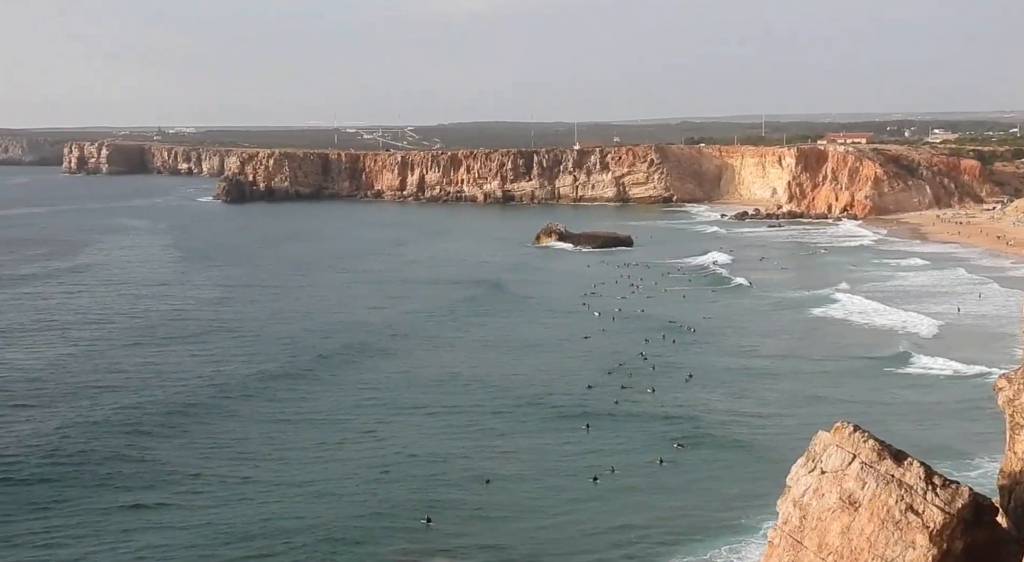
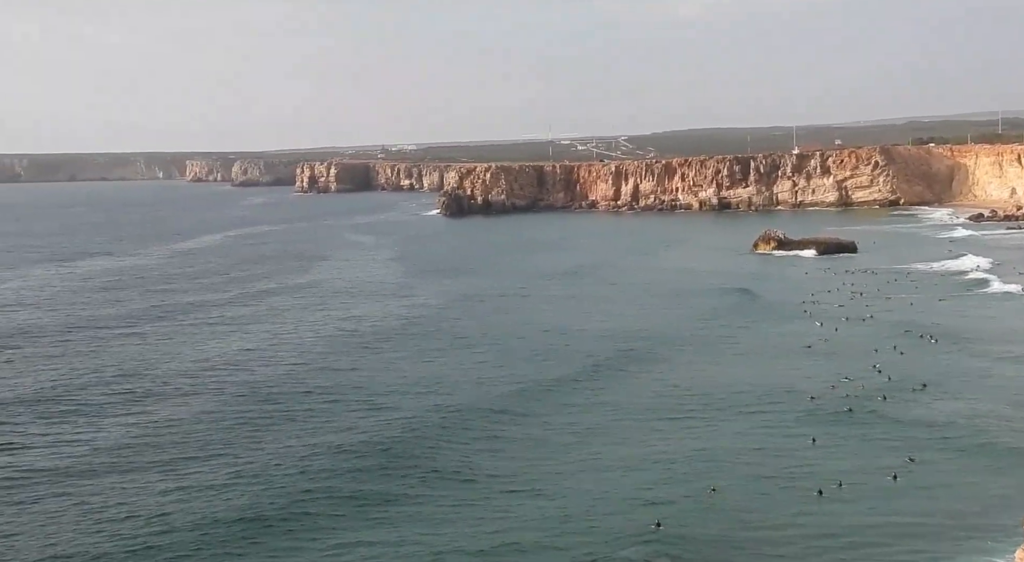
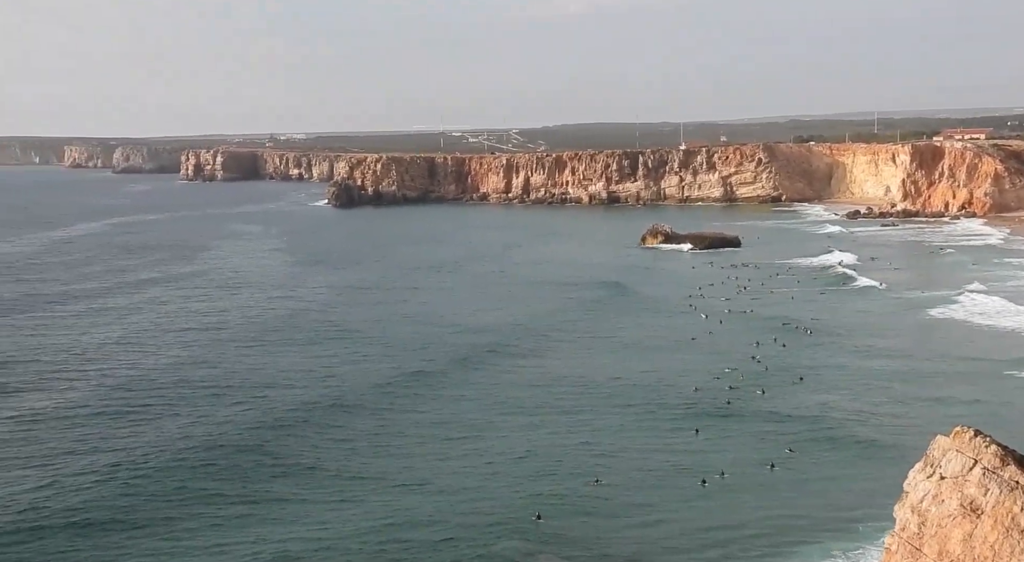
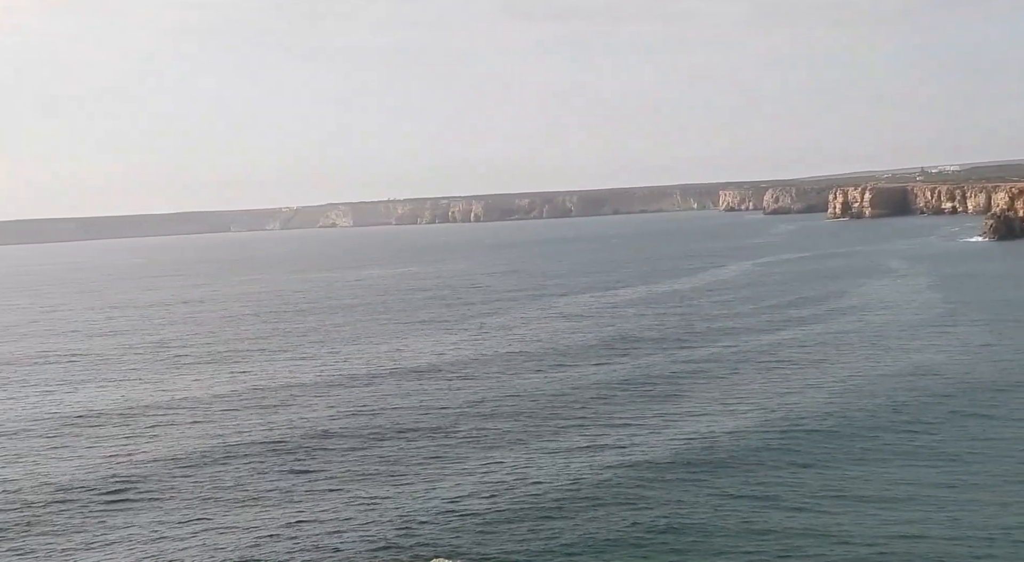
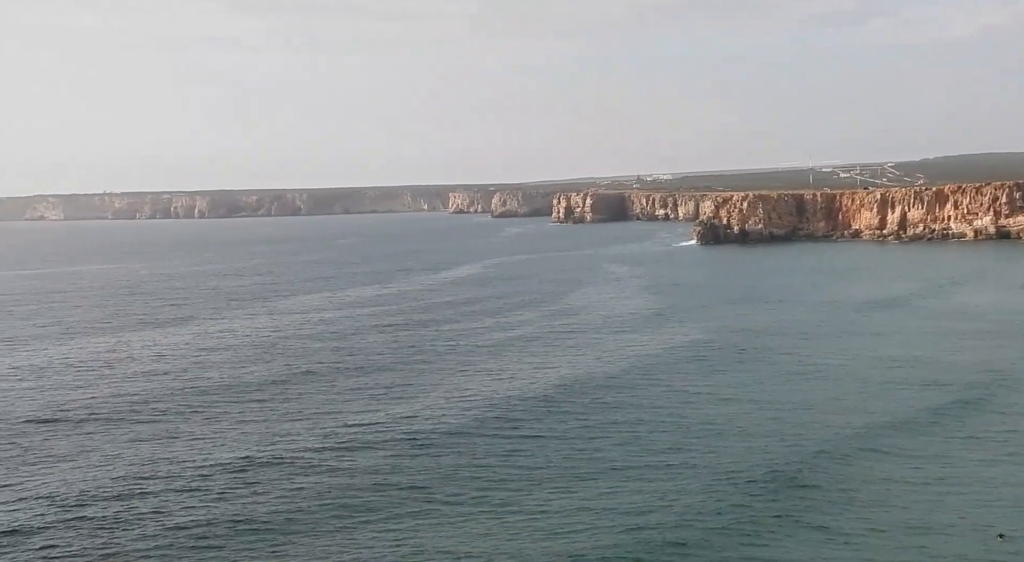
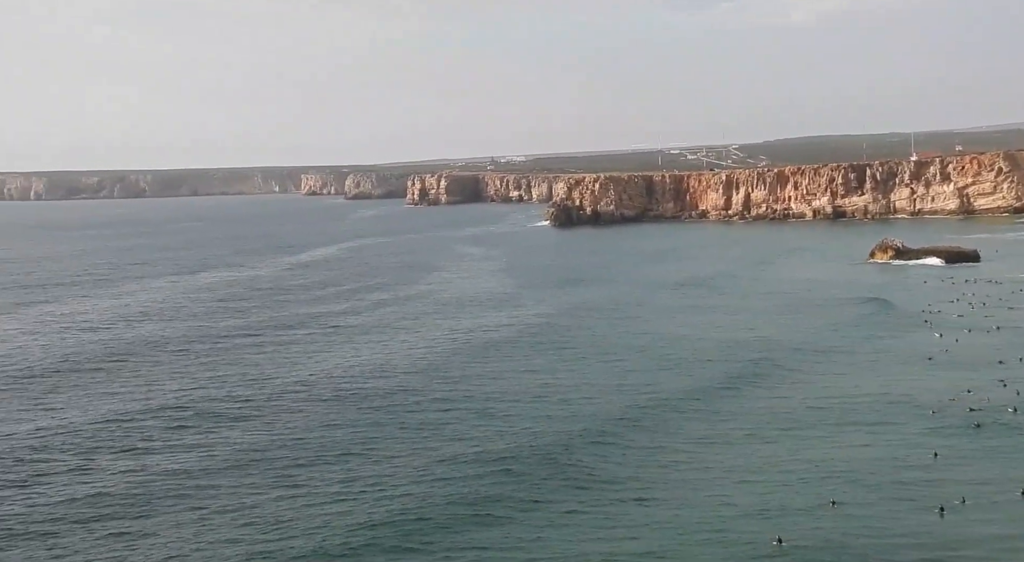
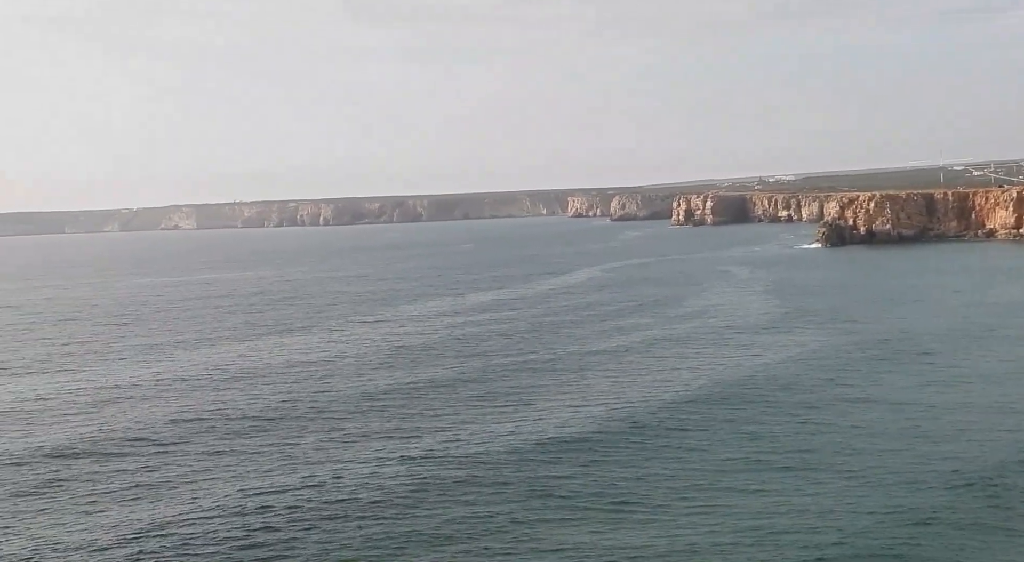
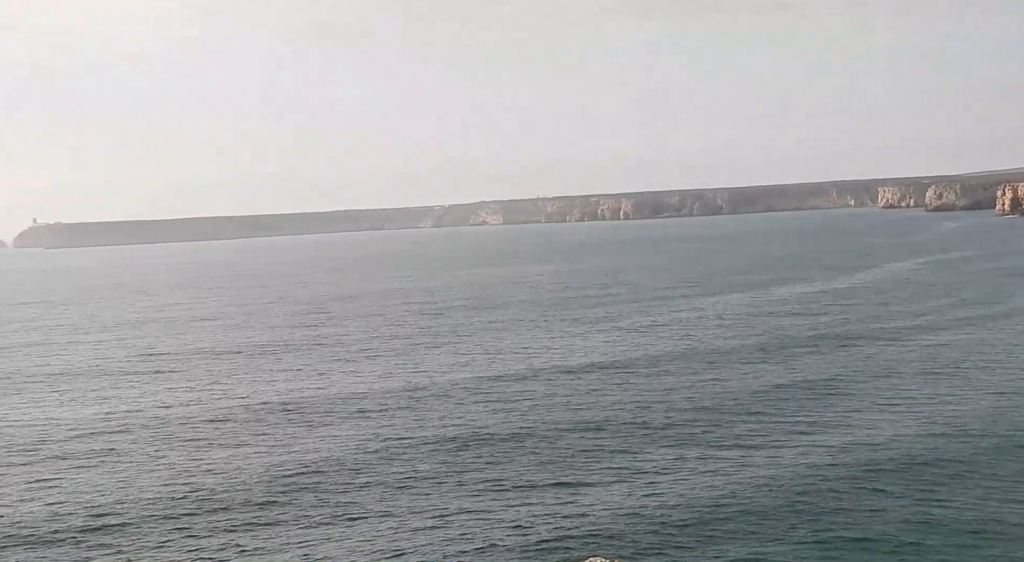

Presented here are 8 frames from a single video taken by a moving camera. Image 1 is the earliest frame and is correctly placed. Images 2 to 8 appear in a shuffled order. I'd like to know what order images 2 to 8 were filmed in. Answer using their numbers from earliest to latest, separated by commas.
3, 2, 6, 5, 7, 4, 8
